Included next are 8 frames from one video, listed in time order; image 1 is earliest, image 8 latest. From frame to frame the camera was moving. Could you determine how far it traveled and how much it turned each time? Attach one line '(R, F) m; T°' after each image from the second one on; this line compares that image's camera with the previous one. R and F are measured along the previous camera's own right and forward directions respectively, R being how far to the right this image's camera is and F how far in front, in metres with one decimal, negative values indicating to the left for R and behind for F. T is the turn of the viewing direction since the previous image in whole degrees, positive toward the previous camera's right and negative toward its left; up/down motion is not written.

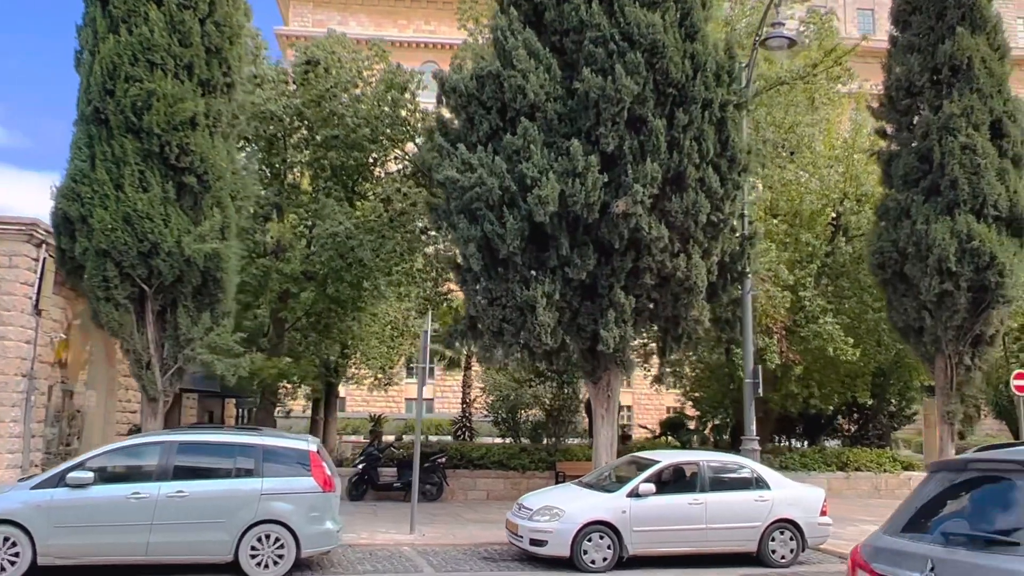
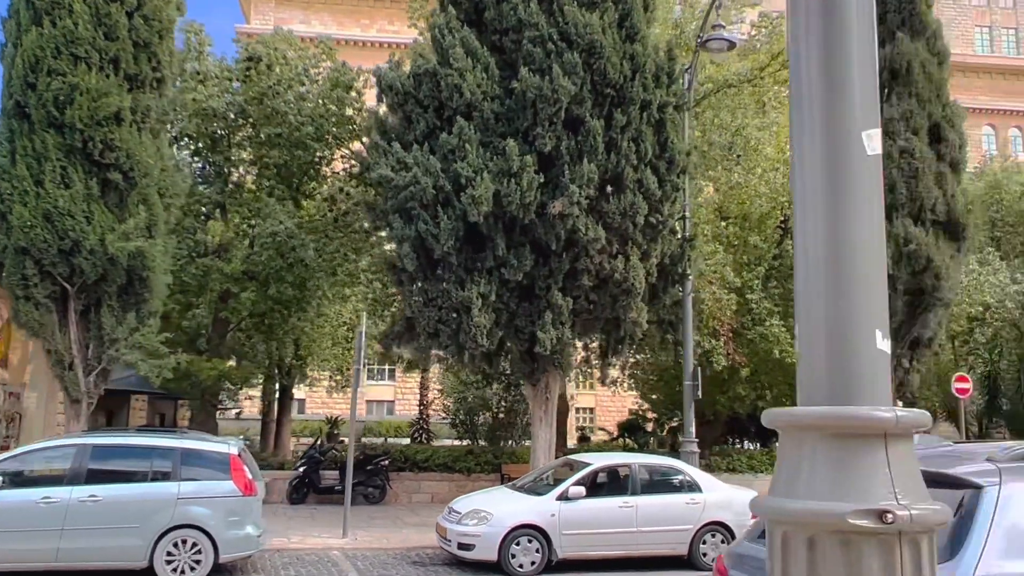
(+0.5, +0.1) m; +2°
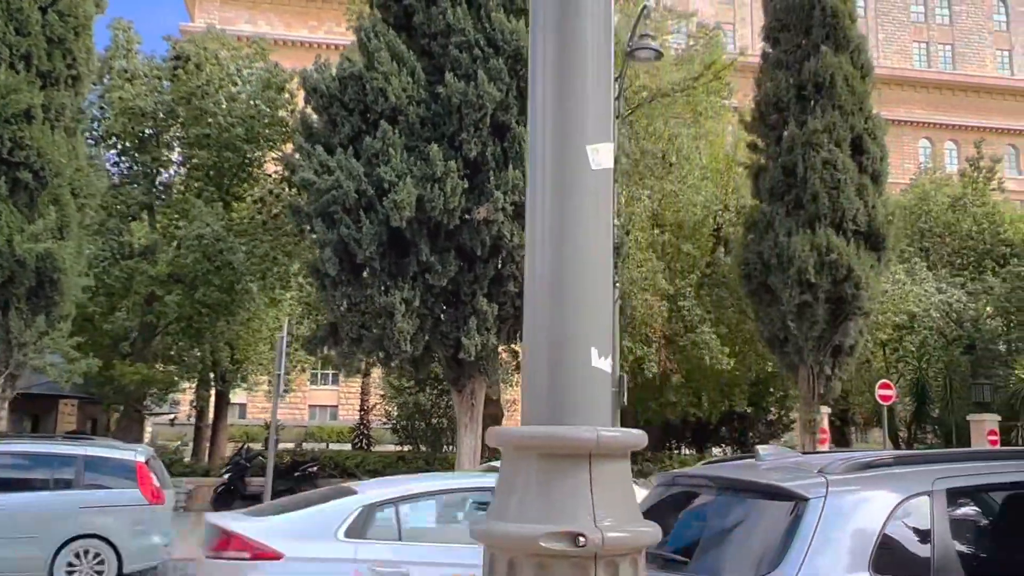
(+0.4, 0.0) m; +3°
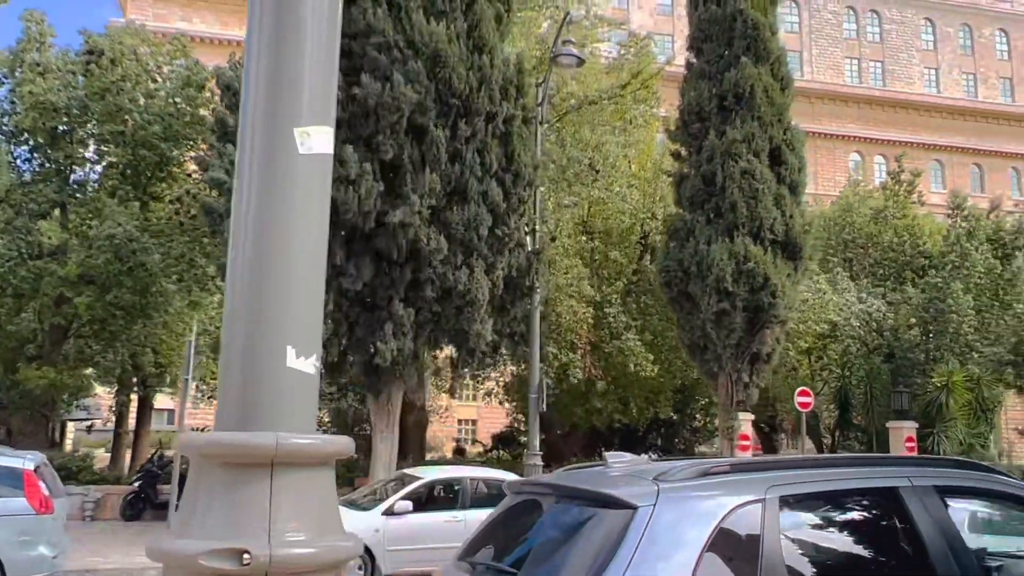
(+0.4, +0.1) m; +4°
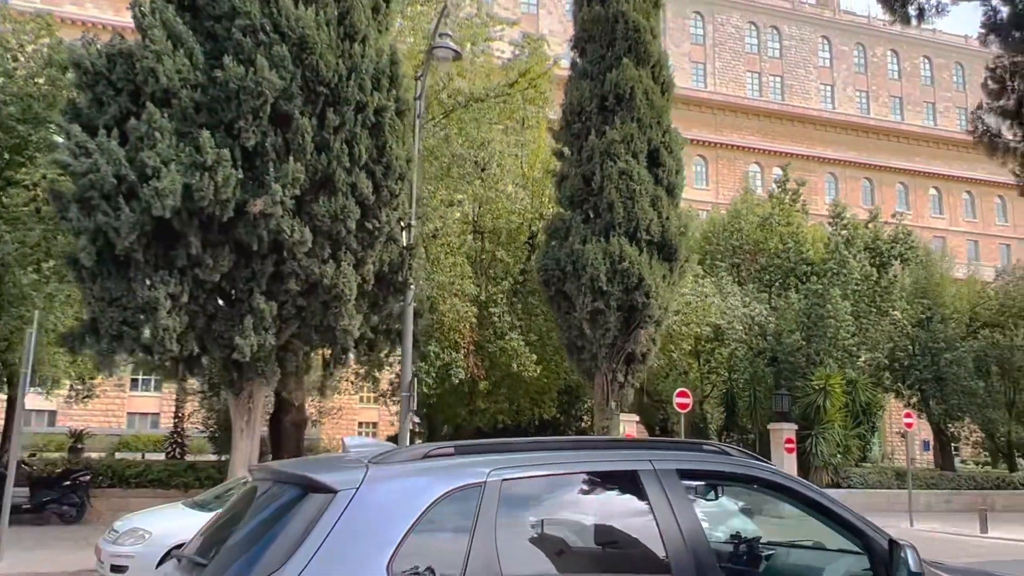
(+0.7, +0.2) m; +5°
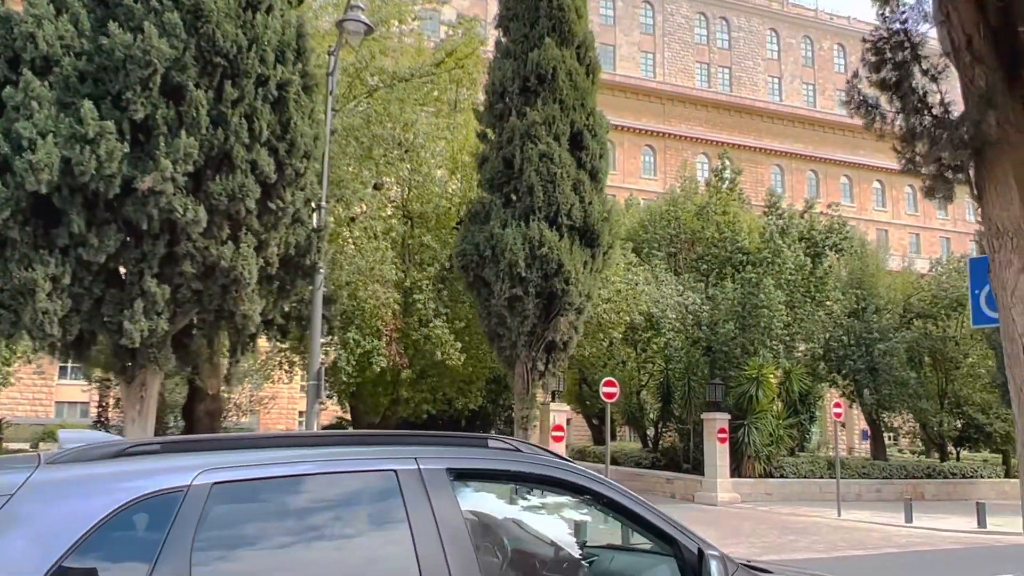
(+0.7, +0.5) m; +3°
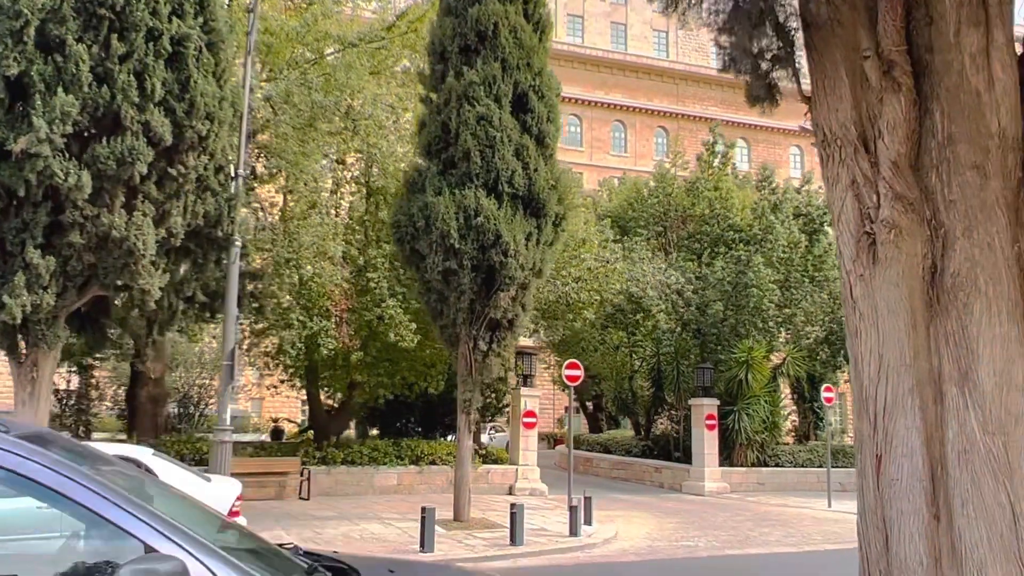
(+1.5, +1.1) m; -2°
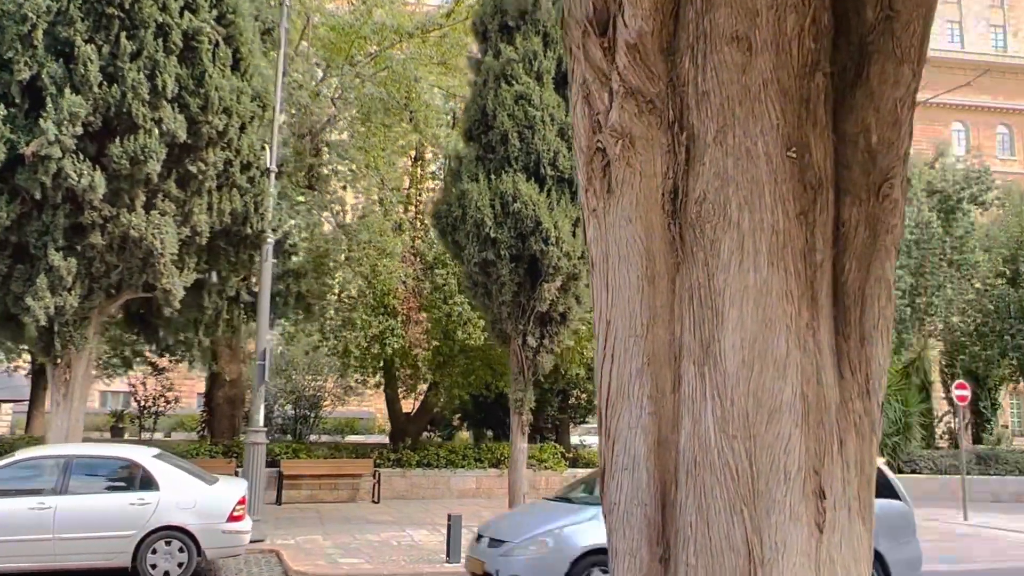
(+1.7, +1.1) m; -10°
